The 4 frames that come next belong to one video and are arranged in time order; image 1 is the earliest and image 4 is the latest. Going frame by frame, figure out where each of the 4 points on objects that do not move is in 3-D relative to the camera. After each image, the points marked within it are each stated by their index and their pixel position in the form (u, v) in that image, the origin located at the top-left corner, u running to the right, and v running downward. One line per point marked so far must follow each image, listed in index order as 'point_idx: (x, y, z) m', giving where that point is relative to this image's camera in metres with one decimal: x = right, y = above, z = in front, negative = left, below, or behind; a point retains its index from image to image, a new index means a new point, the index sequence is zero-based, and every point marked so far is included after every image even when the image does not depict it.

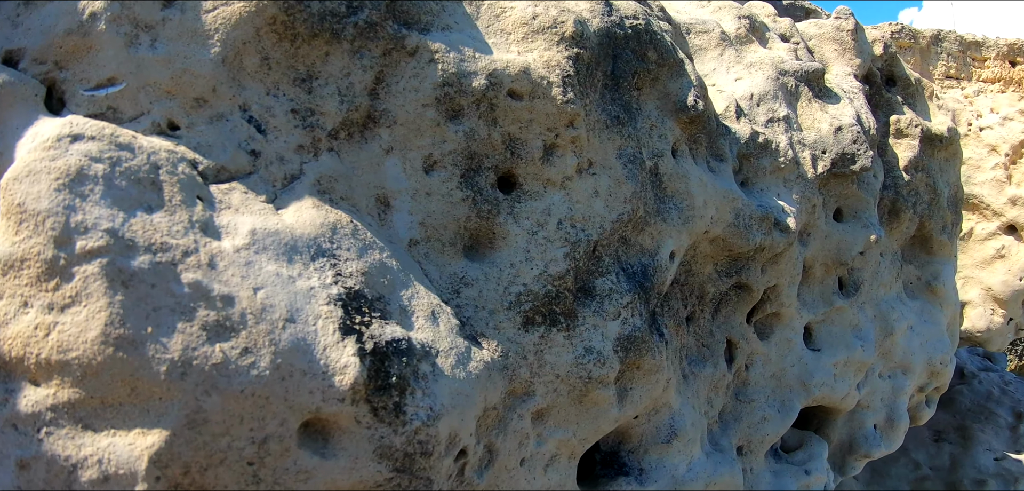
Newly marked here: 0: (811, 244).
0: (+1.2, 0.0, +2.7) m
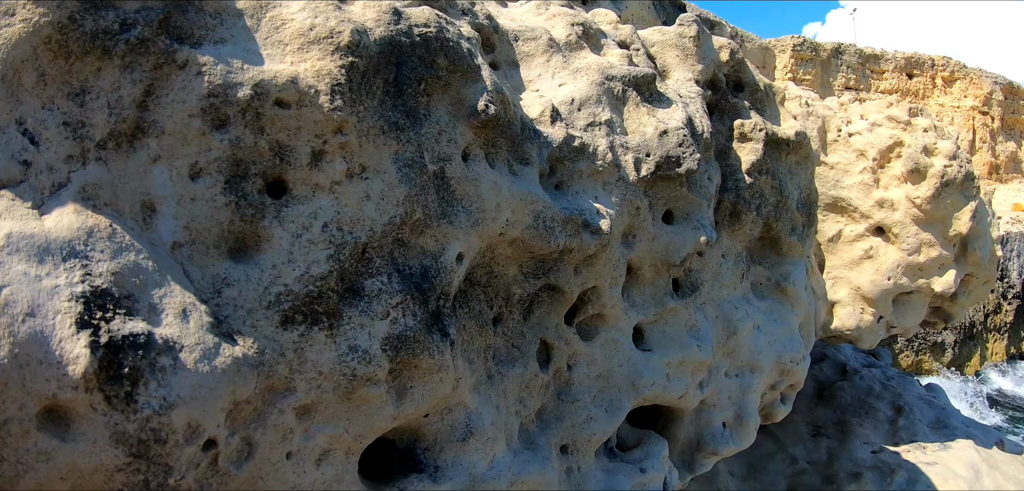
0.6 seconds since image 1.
0: (+0.5, 0.0, +2.7) m
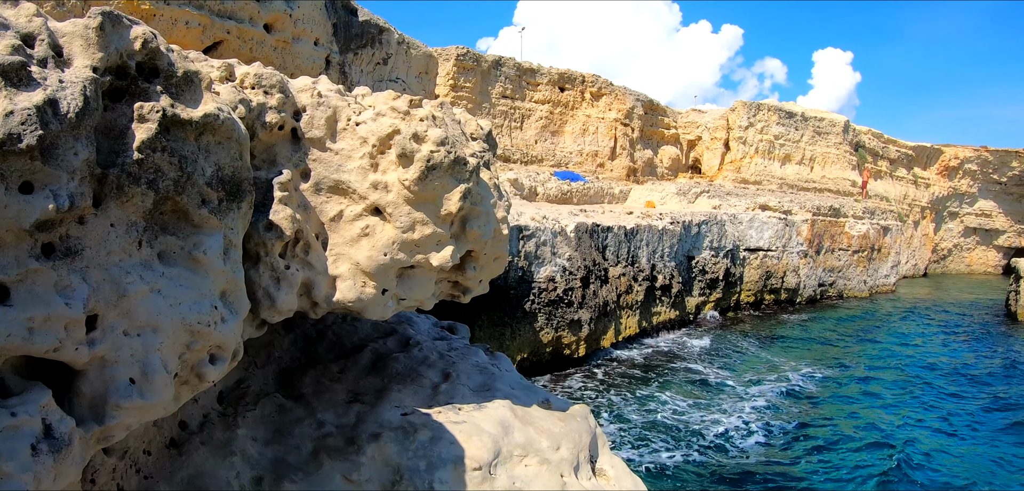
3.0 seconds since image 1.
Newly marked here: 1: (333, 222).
0: (-2.4, +0.1, +3.0) m
1: (-1.1, +0.1, +4.0) m
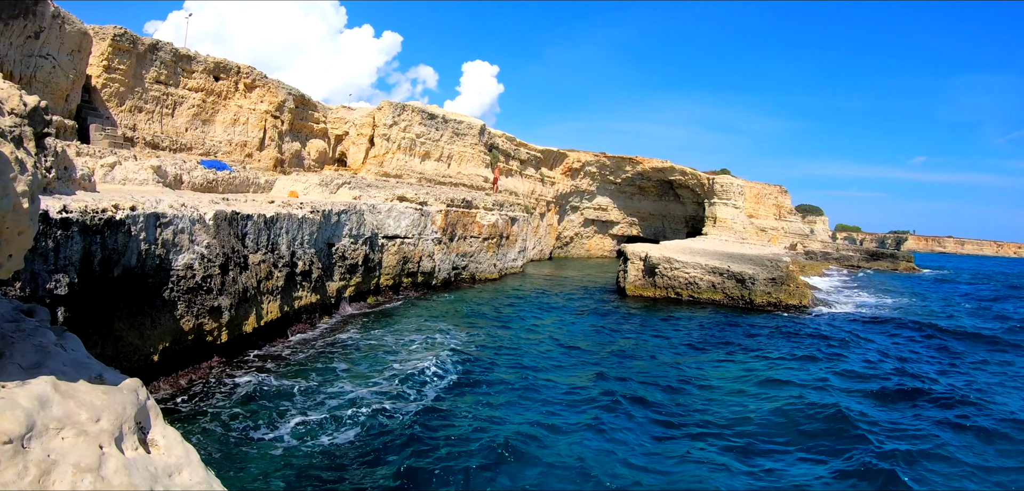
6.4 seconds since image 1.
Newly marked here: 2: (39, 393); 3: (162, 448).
0: (-5.3, +0.2, +2.9) m
1: (-4.1, +0.2, +4.1) m
2: (-3.2, -1.0, +4.6) m
3: (-2.5, -1.5, +4.9) m
